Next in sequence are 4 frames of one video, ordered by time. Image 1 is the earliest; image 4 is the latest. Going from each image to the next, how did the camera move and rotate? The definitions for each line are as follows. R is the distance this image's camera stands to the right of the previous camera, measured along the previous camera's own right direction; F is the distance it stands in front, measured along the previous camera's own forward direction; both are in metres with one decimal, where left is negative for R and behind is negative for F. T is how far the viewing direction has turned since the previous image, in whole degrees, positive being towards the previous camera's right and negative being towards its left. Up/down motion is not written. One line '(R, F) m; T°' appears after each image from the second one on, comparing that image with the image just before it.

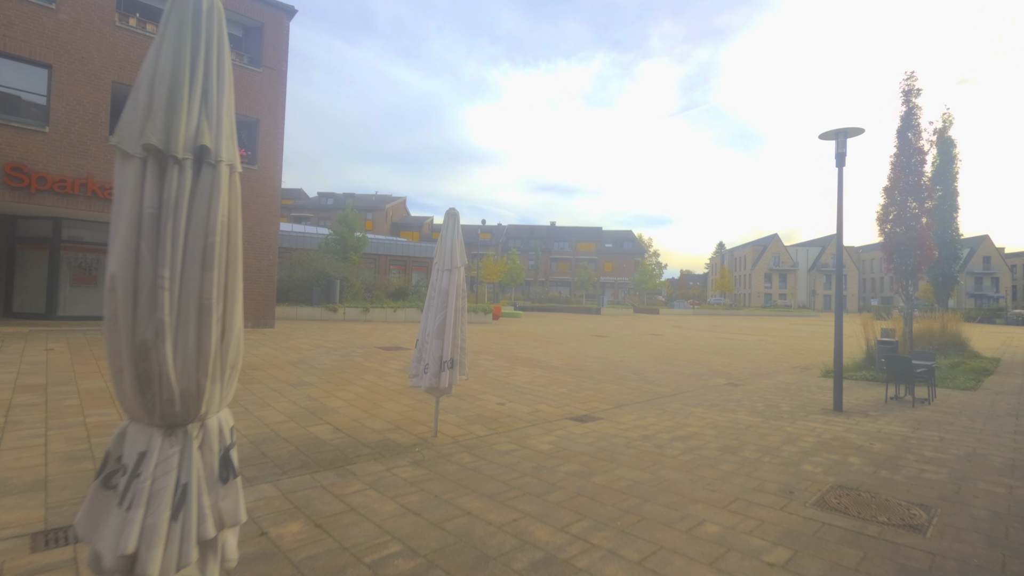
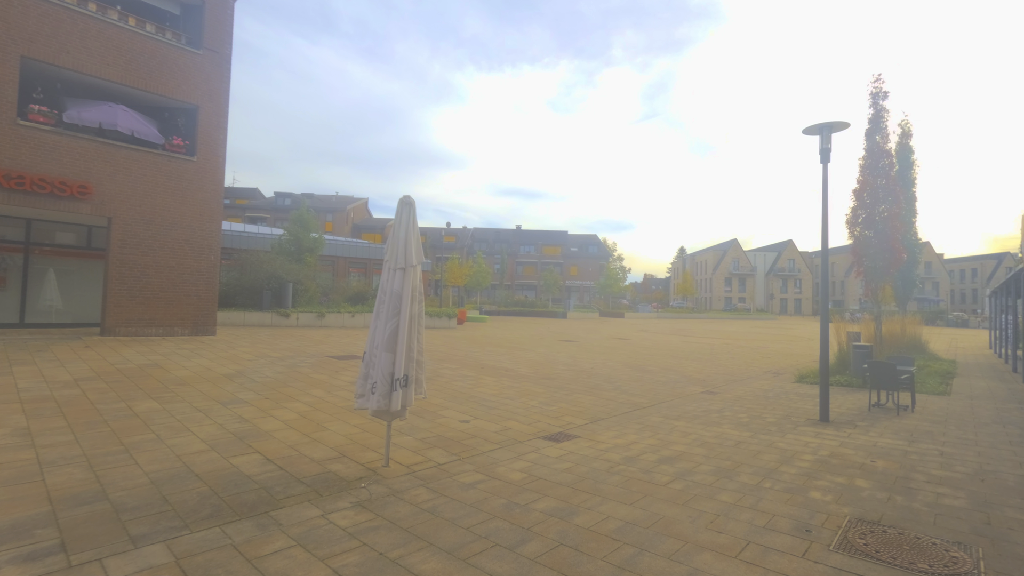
(0.0, +0.8) m; +4°
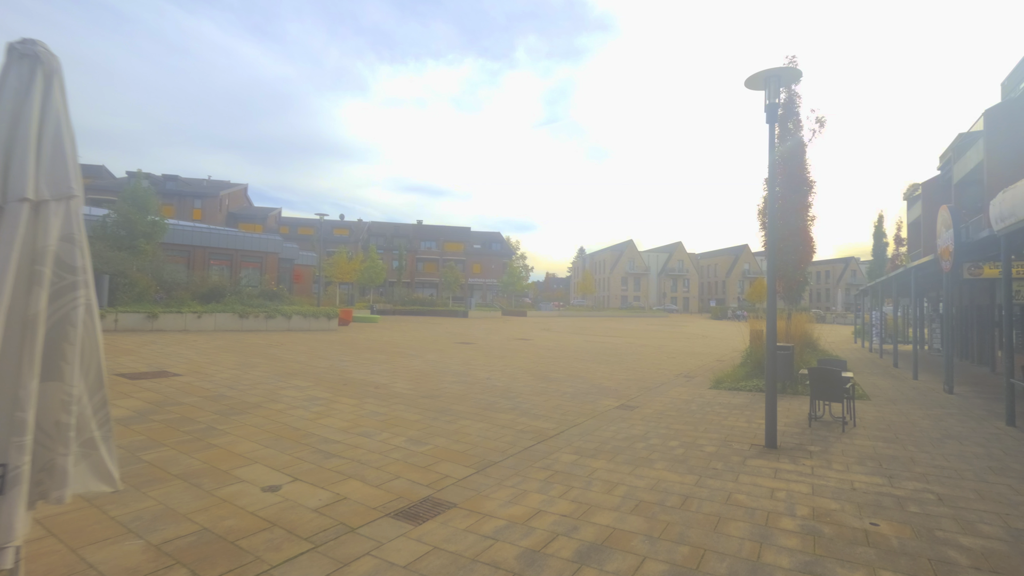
(+0.5, +2.3) m; +11°
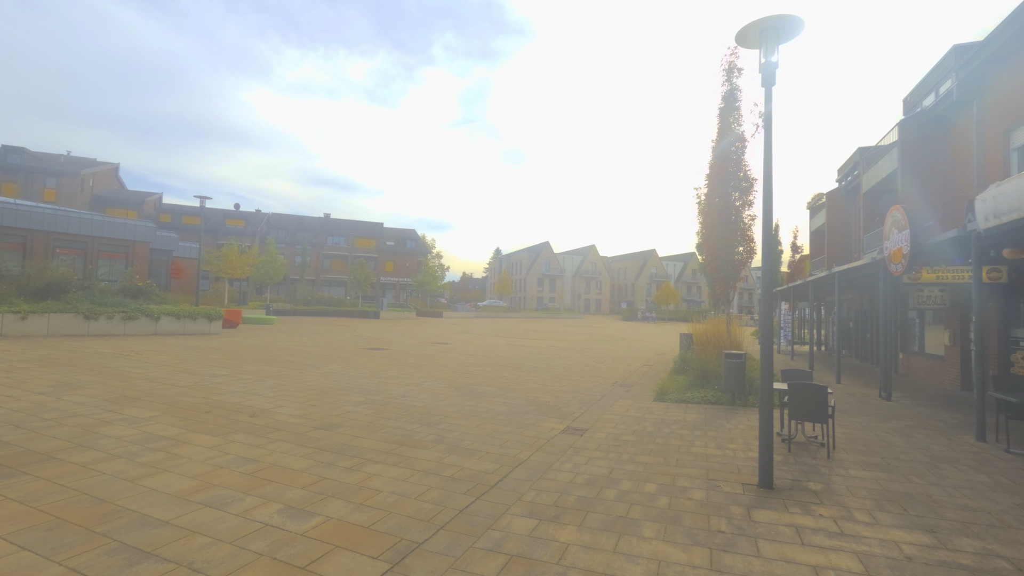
(-0.2, +1.7) m; +10°
